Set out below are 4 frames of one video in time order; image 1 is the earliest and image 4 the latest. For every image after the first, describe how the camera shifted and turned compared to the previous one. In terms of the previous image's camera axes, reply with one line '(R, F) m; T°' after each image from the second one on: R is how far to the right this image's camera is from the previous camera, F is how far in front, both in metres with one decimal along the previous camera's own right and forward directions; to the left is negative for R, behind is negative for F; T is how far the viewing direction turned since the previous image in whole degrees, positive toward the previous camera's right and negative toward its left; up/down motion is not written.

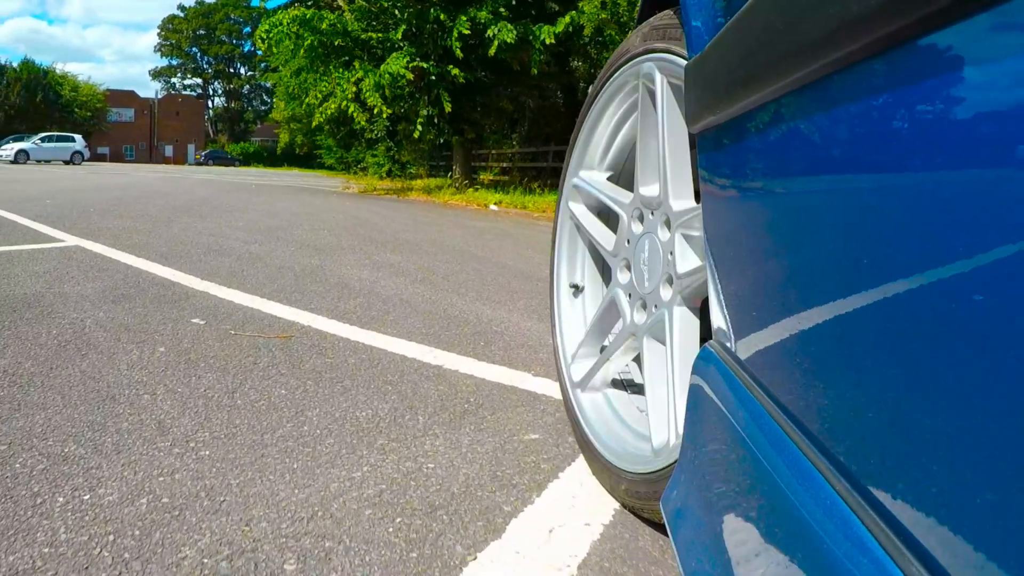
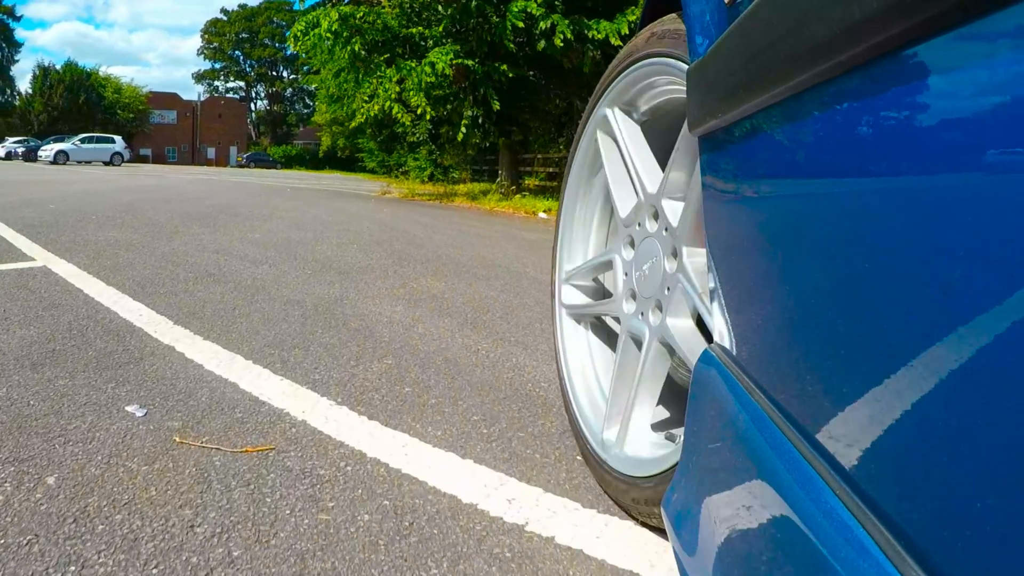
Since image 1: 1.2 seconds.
(-0.2, +1.1) m; -3°
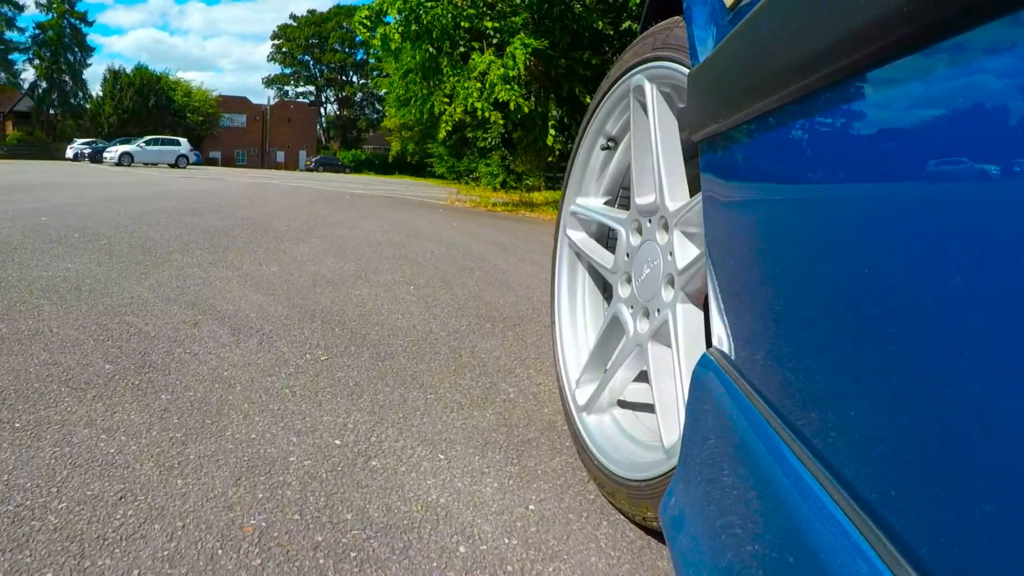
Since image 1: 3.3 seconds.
(-0.4, +1.8) m; -5°
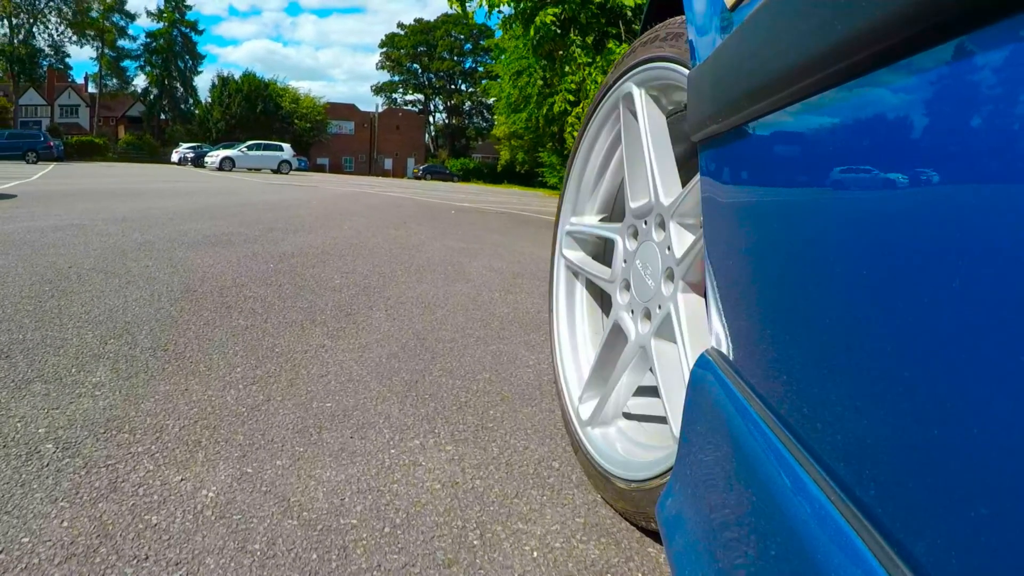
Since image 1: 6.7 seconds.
(-0.6, +2.5) m; -8°
